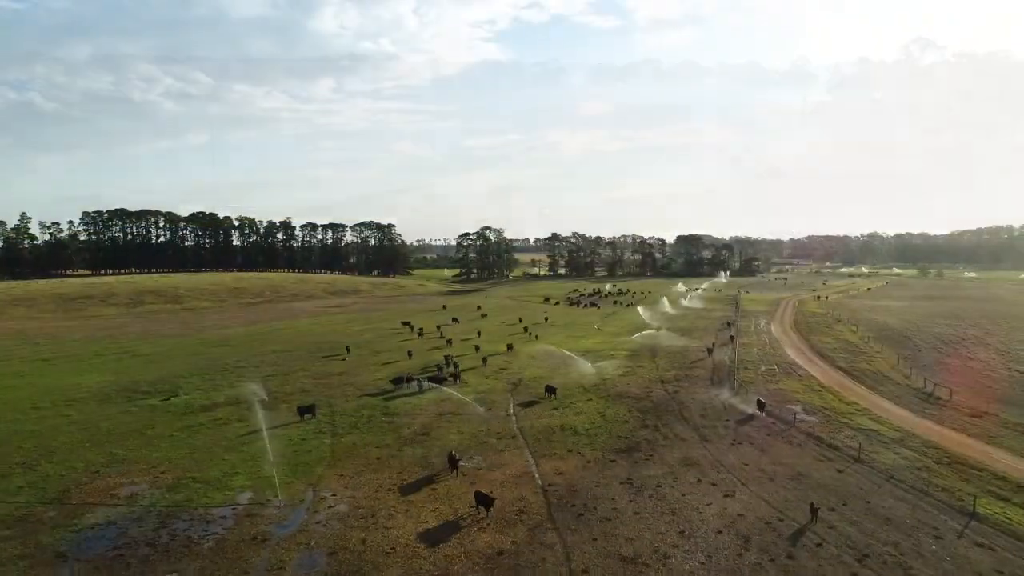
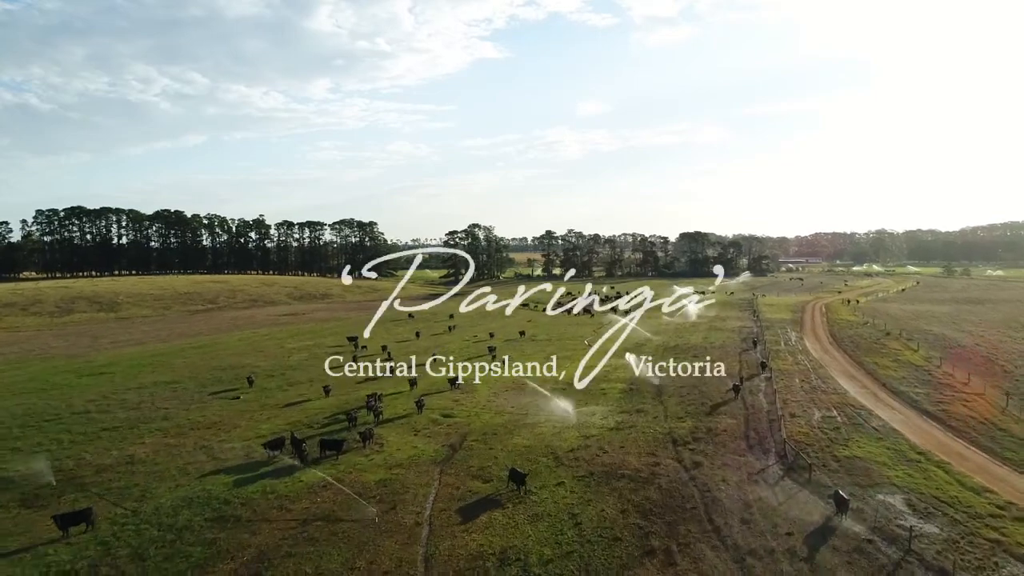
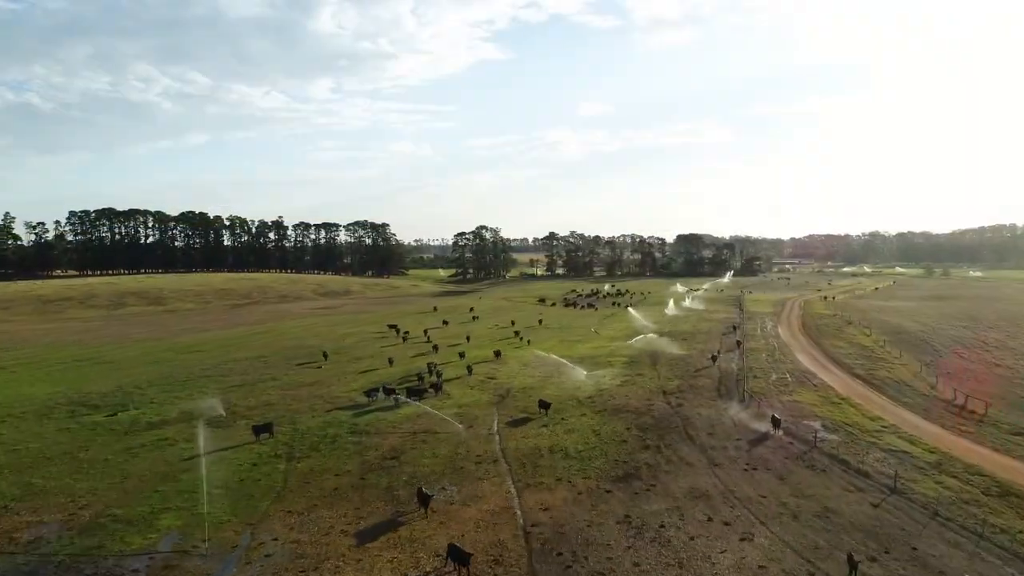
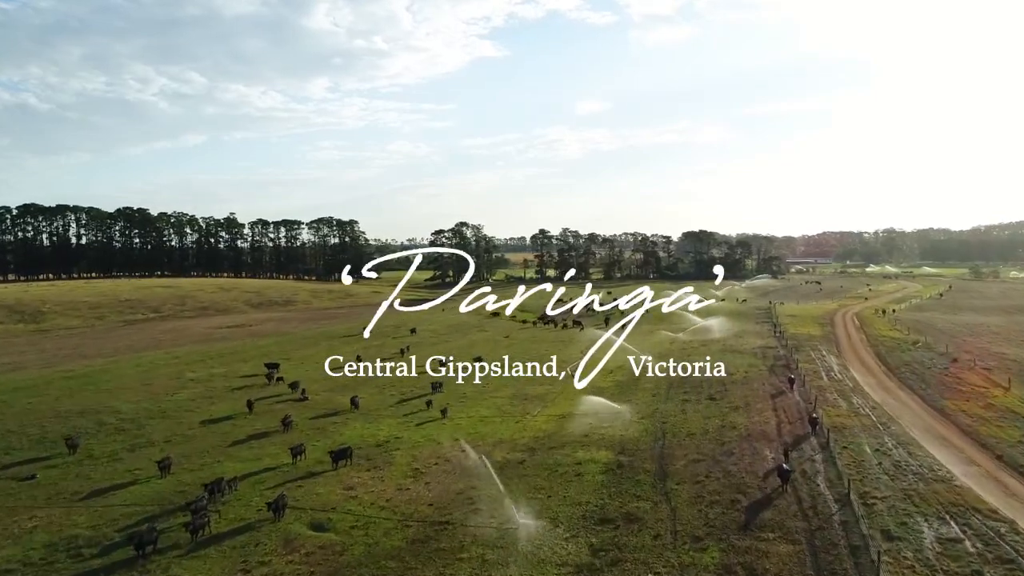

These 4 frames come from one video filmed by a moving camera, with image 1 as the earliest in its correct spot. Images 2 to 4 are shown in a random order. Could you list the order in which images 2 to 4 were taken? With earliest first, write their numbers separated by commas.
3, 2, 4
